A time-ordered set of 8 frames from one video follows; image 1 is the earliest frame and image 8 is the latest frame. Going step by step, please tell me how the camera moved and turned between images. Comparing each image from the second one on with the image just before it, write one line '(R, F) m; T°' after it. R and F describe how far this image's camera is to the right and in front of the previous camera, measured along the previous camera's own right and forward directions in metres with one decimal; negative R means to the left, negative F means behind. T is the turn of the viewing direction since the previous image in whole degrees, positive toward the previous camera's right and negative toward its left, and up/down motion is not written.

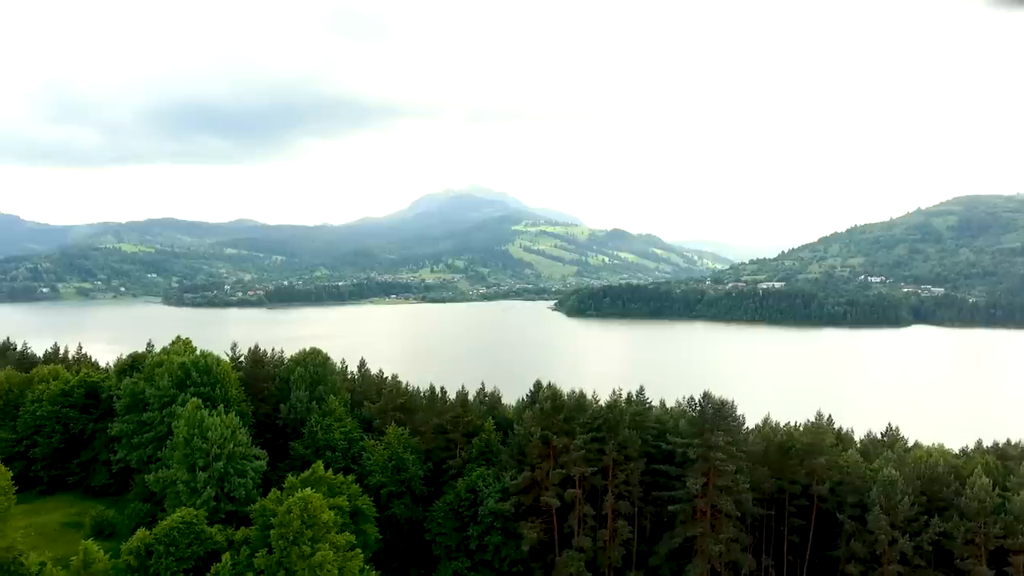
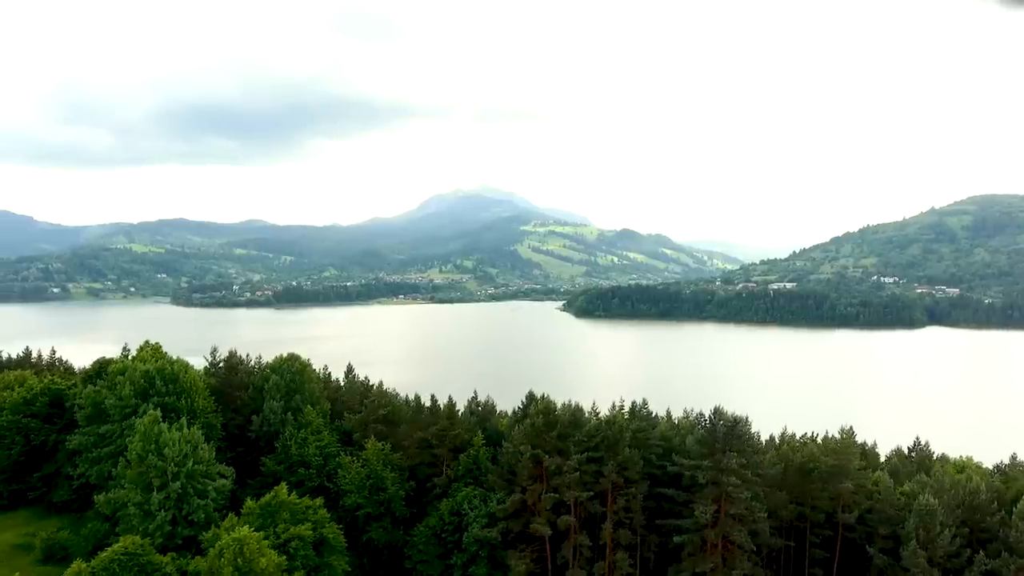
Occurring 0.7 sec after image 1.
(+0.3, +1.0) m; -1°
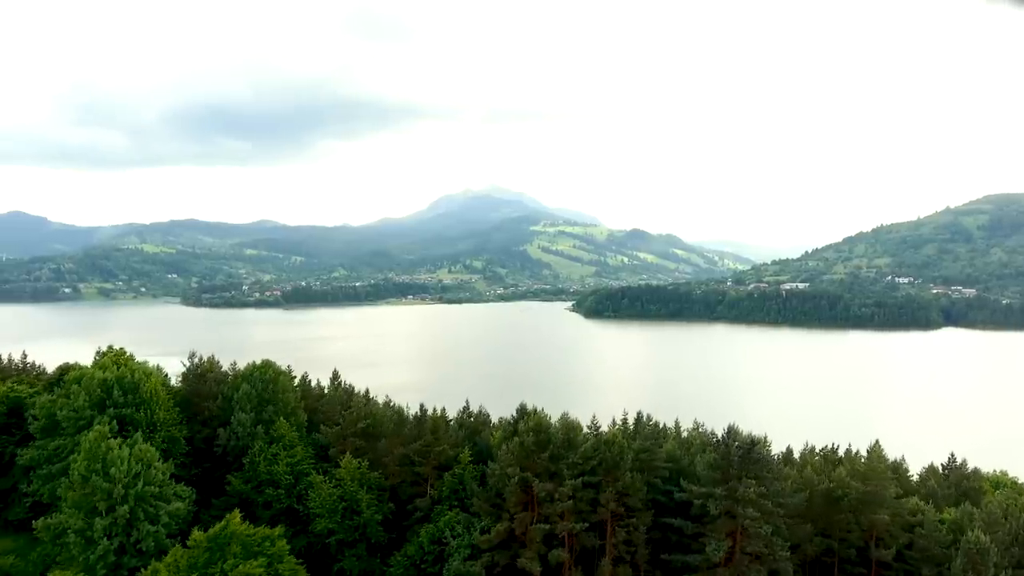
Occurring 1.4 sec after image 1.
(+0.3, +1.0) m; -1°
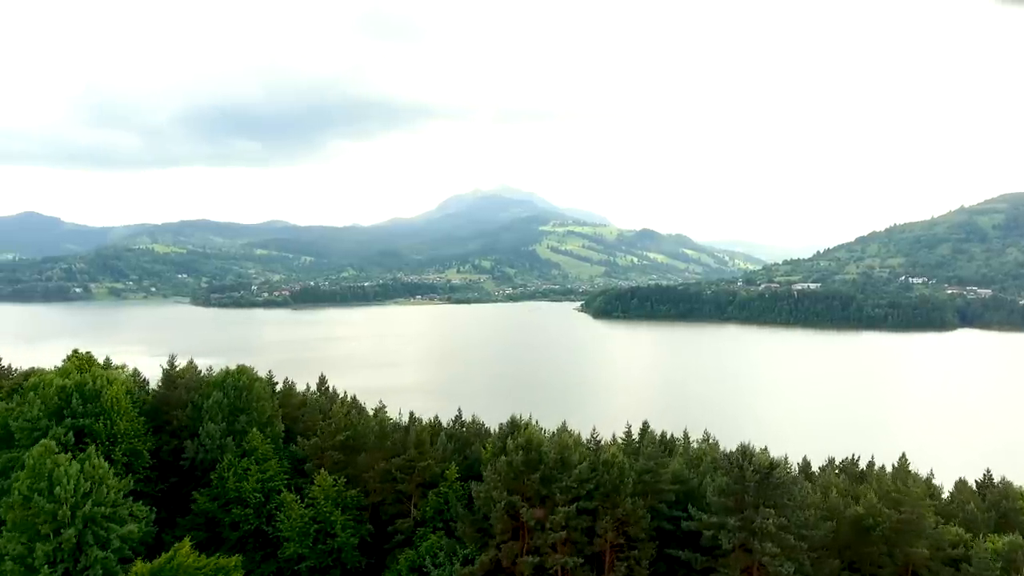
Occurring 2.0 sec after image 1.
(+0.2, +0.9) m; -1°
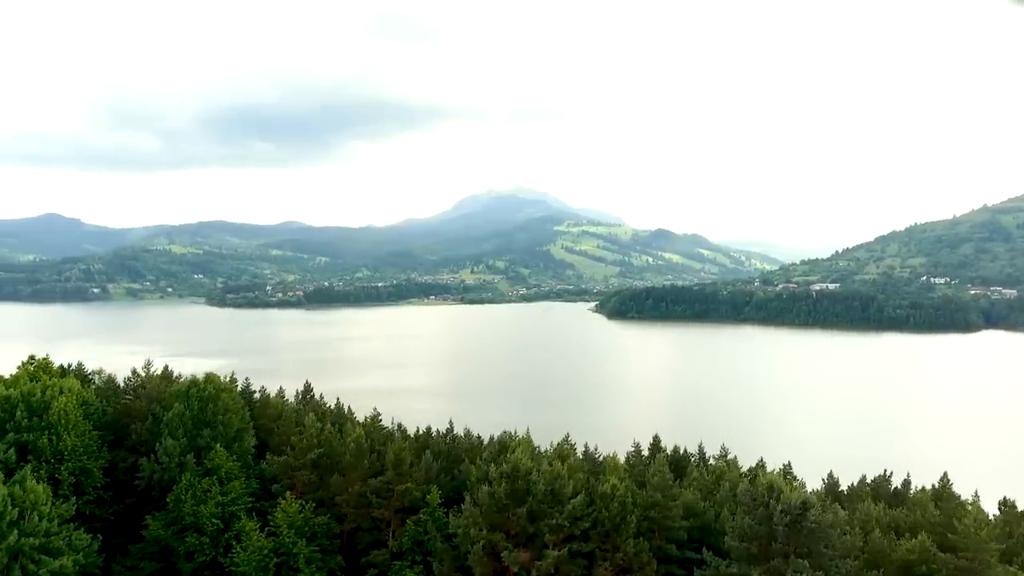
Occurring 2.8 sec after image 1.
(+0.3, +1.0) m; -1°
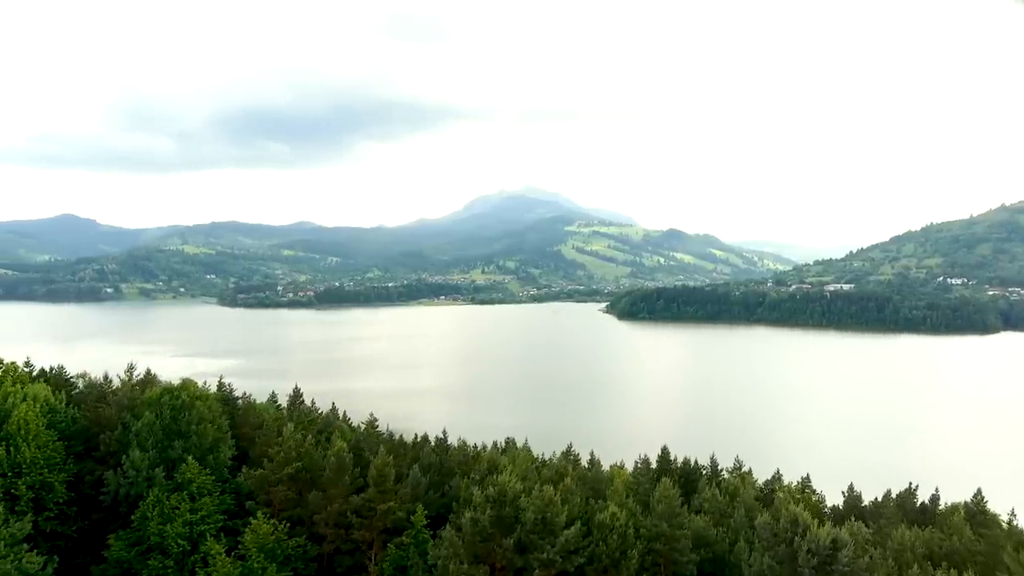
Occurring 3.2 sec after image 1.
(+0.2, +0.7) m; -1°
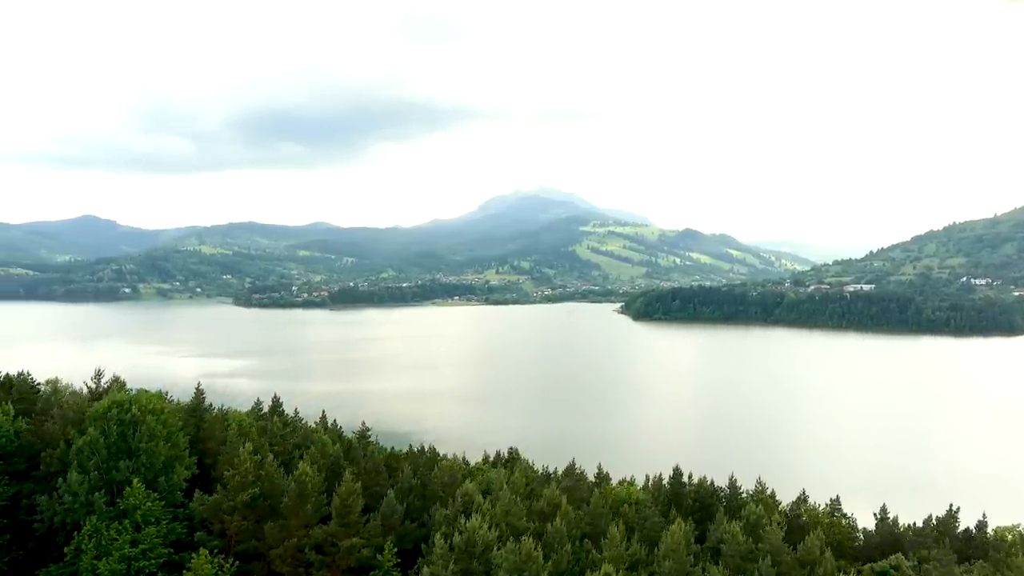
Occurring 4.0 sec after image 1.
(+0.3, +1.0) m; -1°
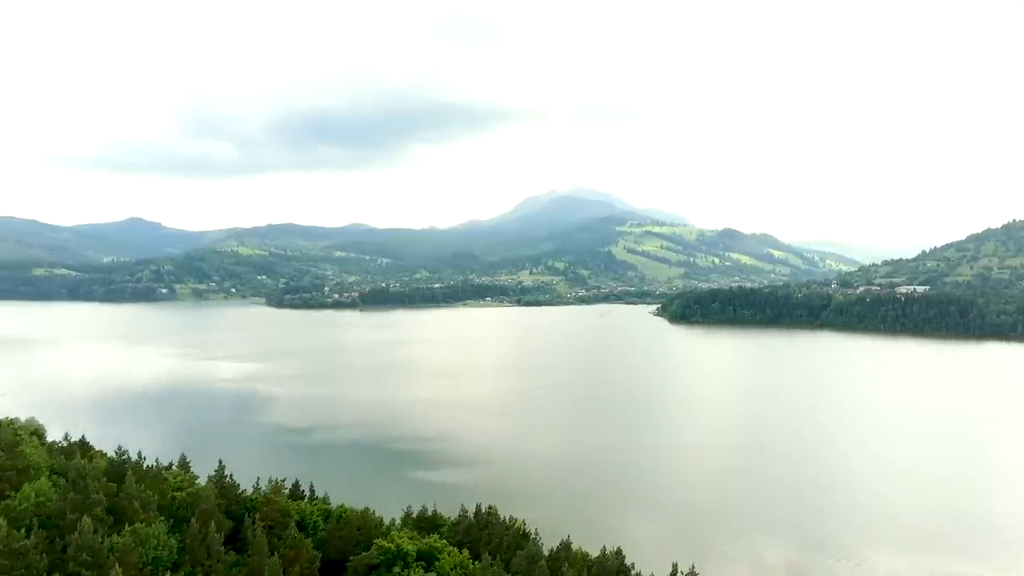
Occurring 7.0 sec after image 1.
(+1.0, +4.2) m; -3°
